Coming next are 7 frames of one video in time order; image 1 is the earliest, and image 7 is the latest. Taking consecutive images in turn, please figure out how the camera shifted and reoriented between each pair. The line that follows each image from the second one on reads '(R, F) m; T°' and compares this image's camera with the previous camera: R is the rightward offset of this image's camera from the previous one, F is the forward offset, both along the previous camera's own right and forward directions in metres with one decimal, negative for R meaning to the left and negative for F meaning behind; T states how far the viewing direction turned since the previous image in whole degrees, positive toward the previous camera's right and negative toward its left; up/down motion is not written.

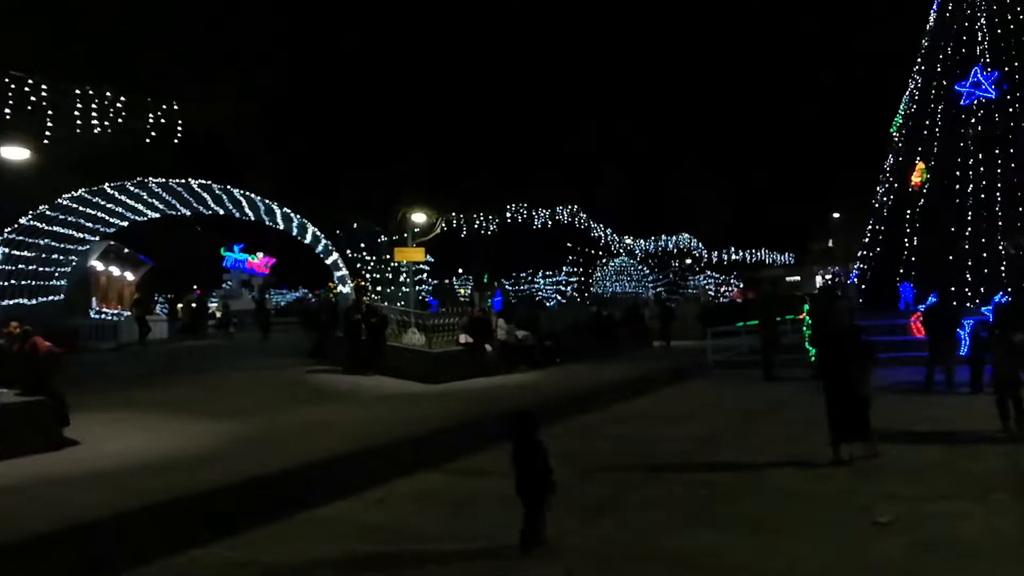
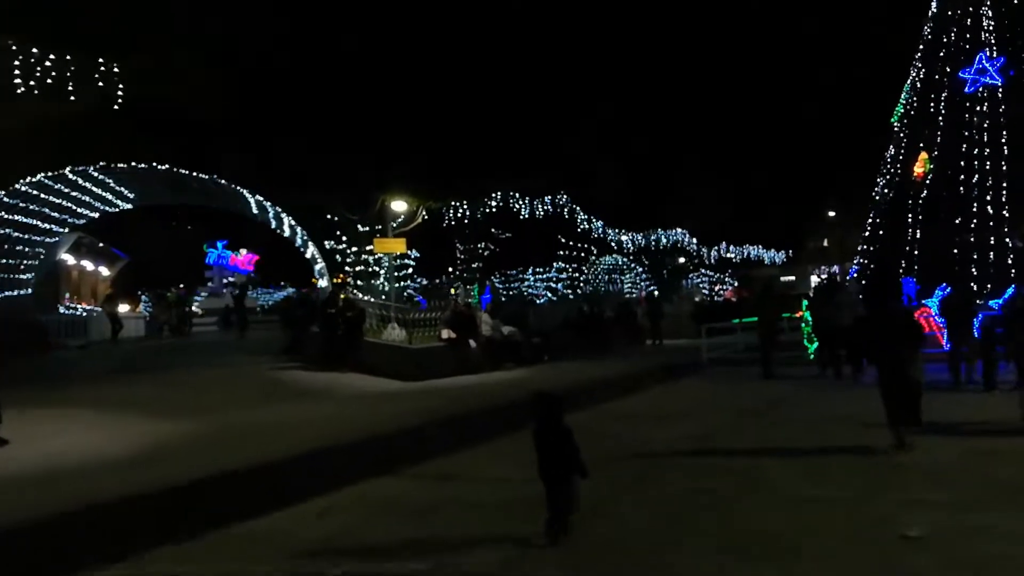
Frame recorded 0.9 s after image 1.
(+0.2, +1.0) m; 0°
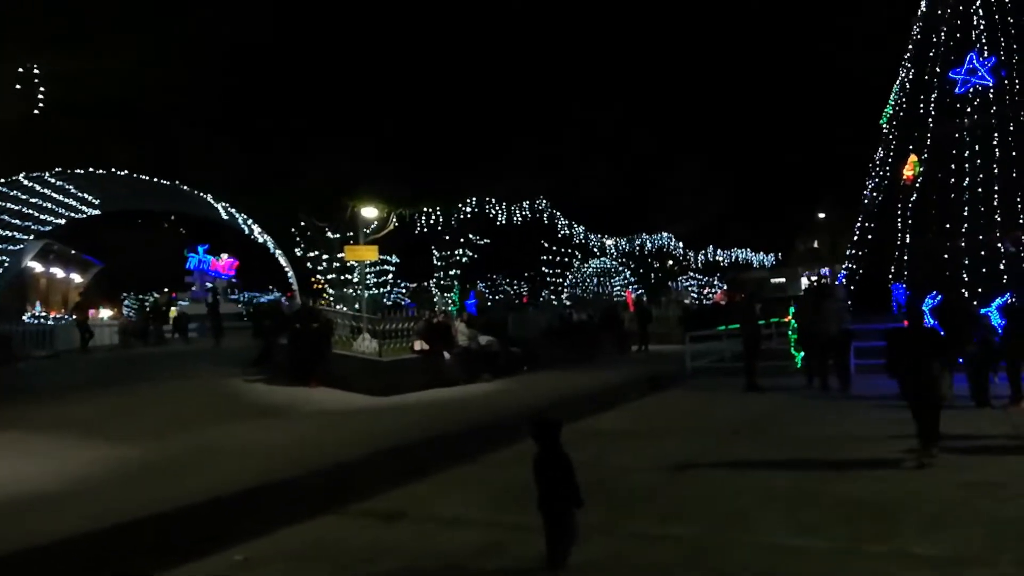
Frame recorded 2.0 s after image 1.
(+0.3, +0.7) m; 0°
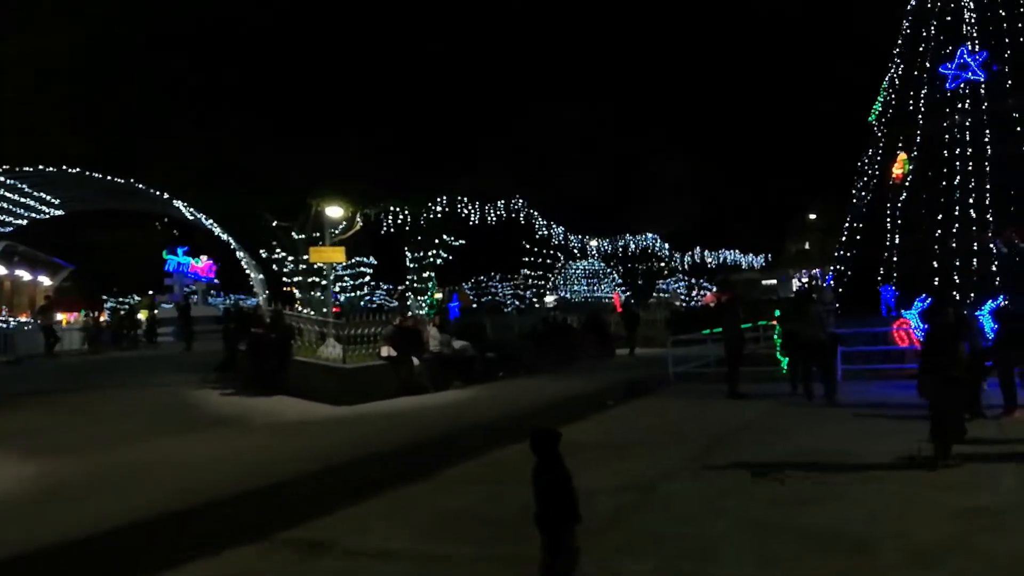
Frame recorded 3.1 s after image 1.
(+0.4, +0.8) m; 0°
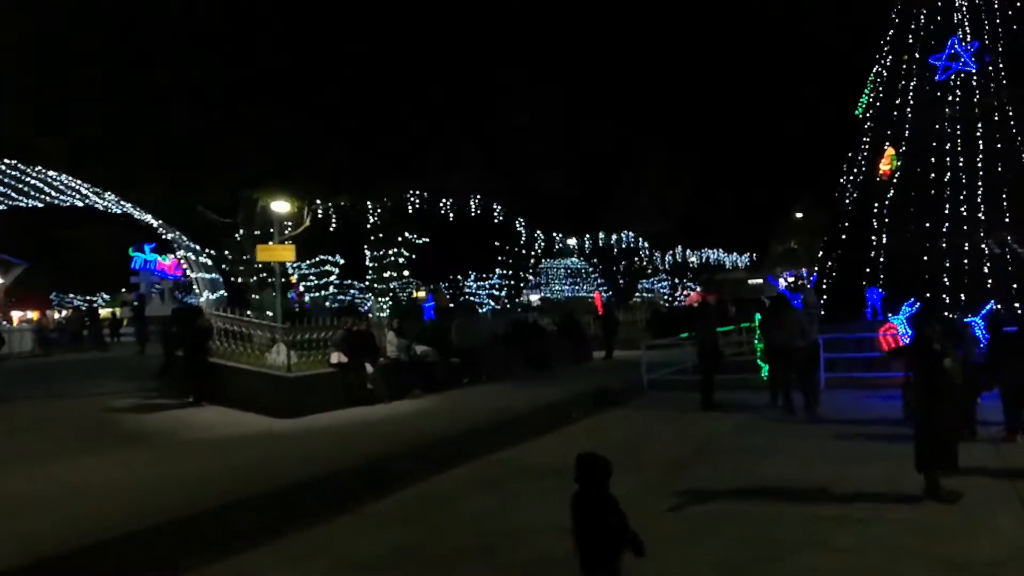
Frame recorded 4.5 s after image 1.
(+0.4, +1.2) m; +1°
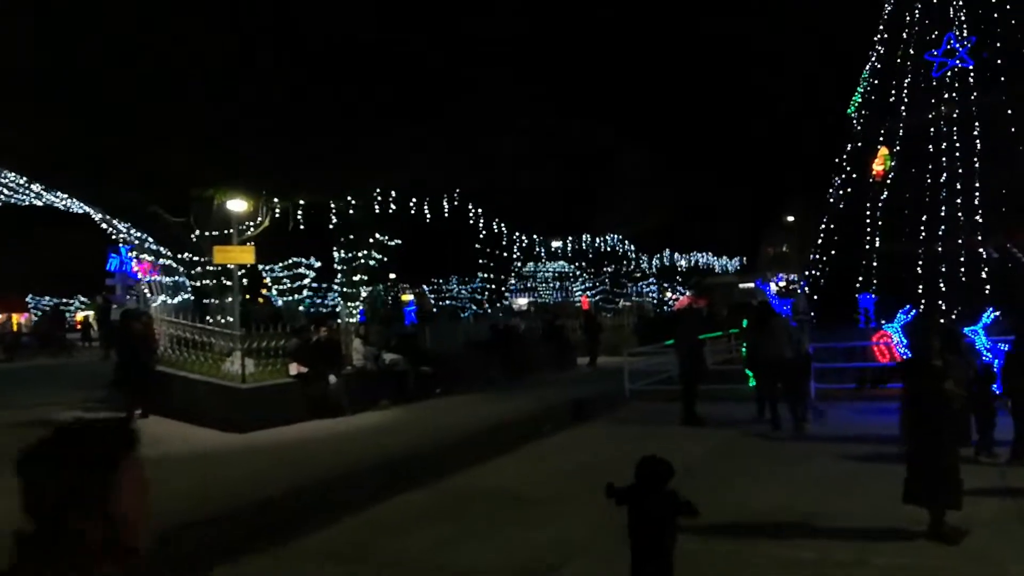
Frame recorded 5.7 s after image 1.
(+0.3, +1.0) m; 0°
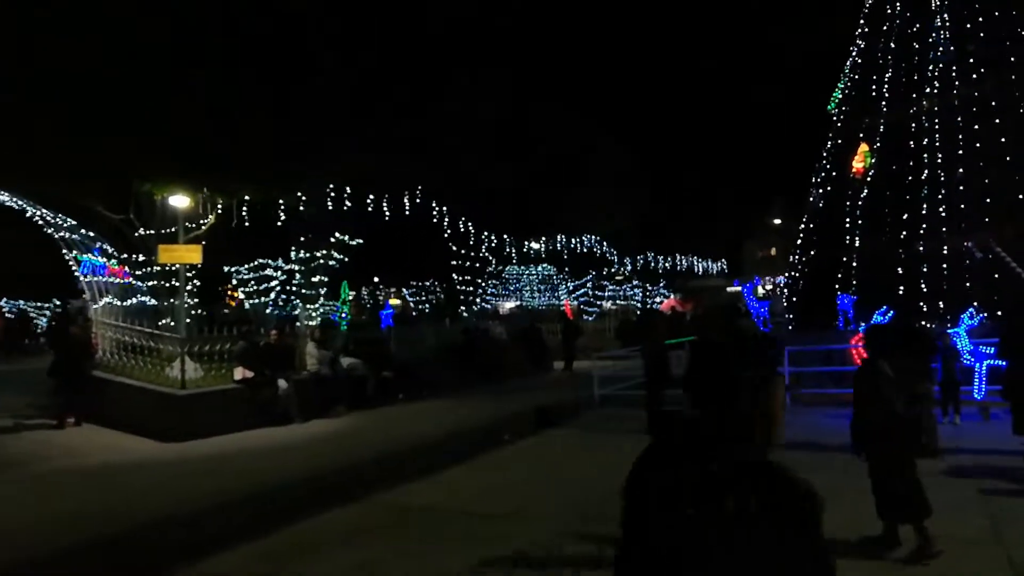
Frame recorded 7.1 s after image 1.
(+0.5, +0.8) m; 0°
